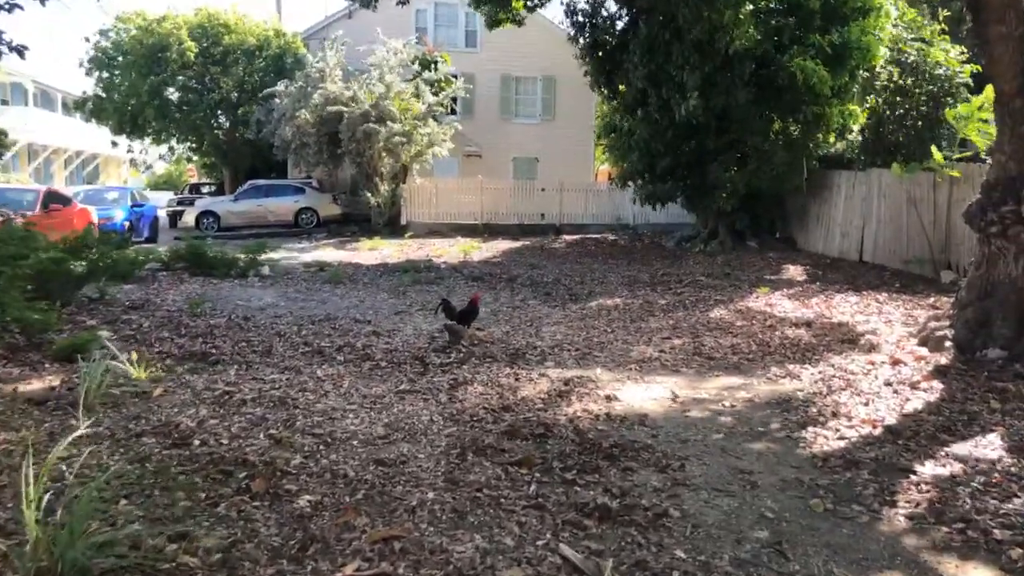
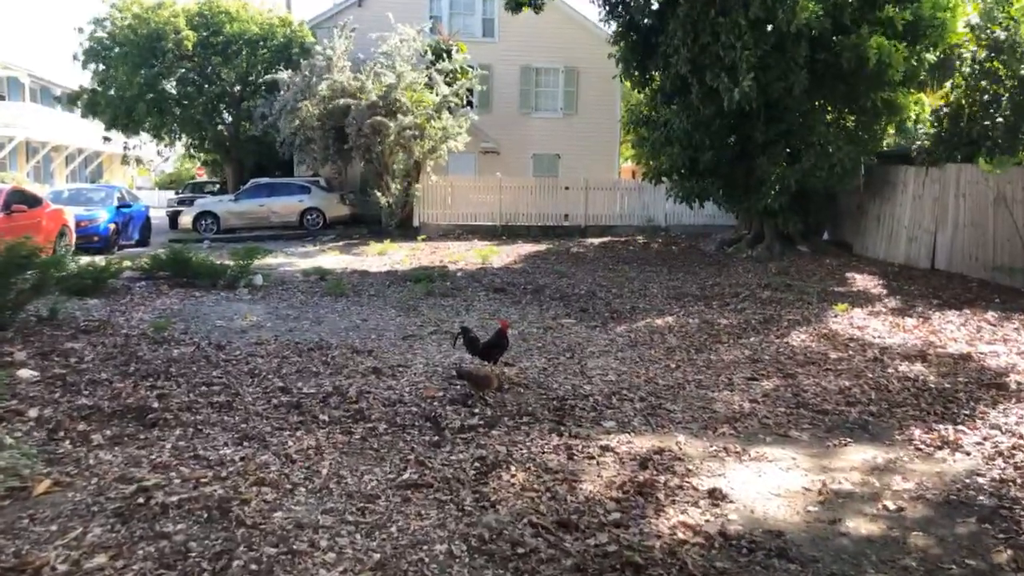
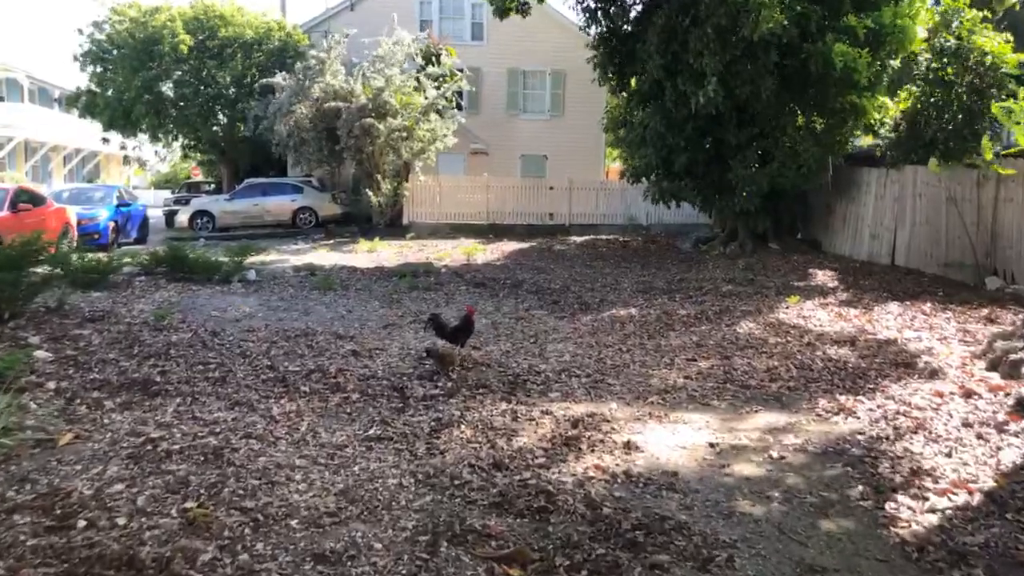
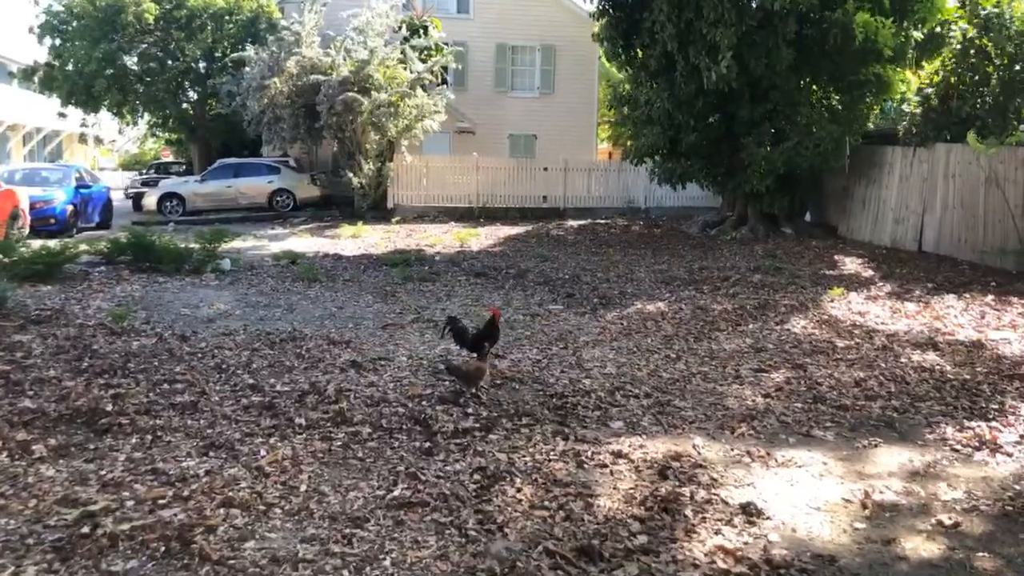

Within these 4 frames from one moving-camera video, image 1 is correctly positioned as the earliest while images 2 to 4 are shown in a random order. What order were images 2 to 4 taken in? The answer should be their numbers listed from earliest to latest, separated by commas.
3, 2, 4
